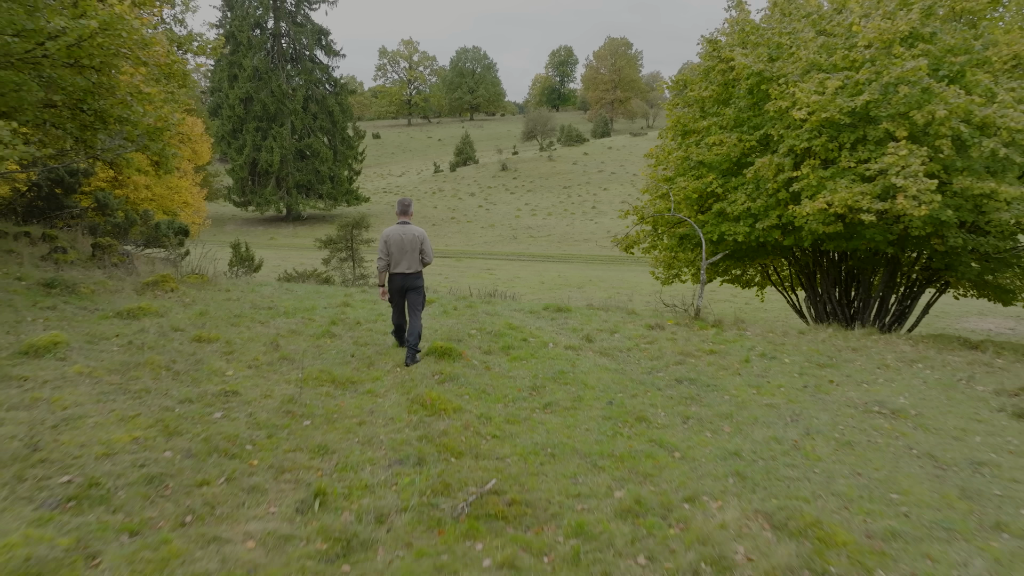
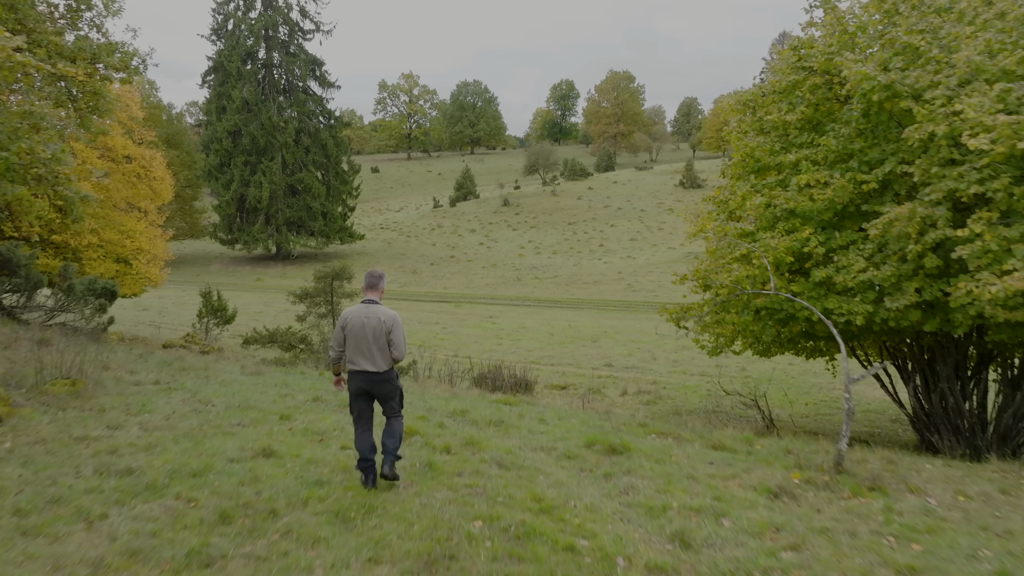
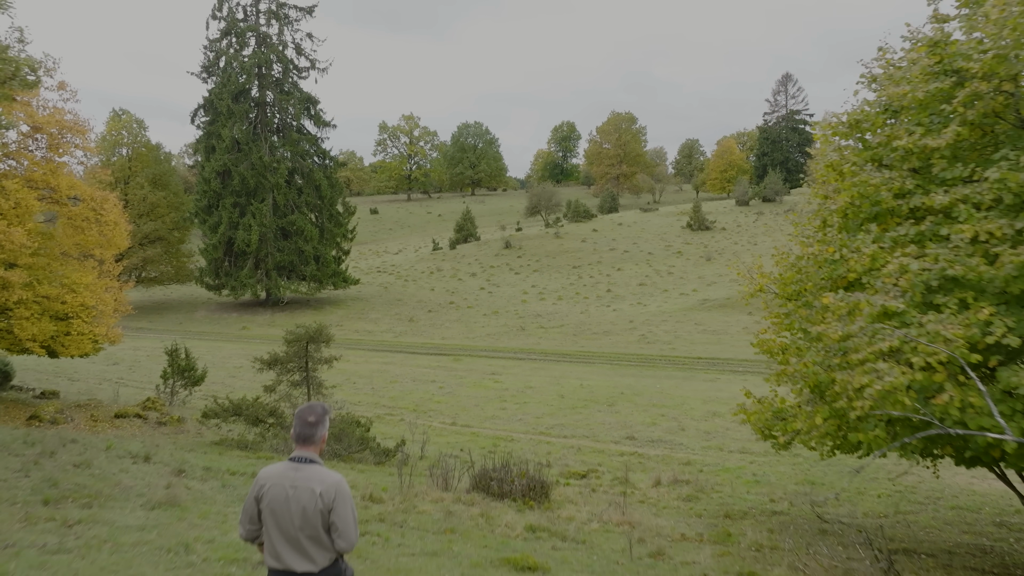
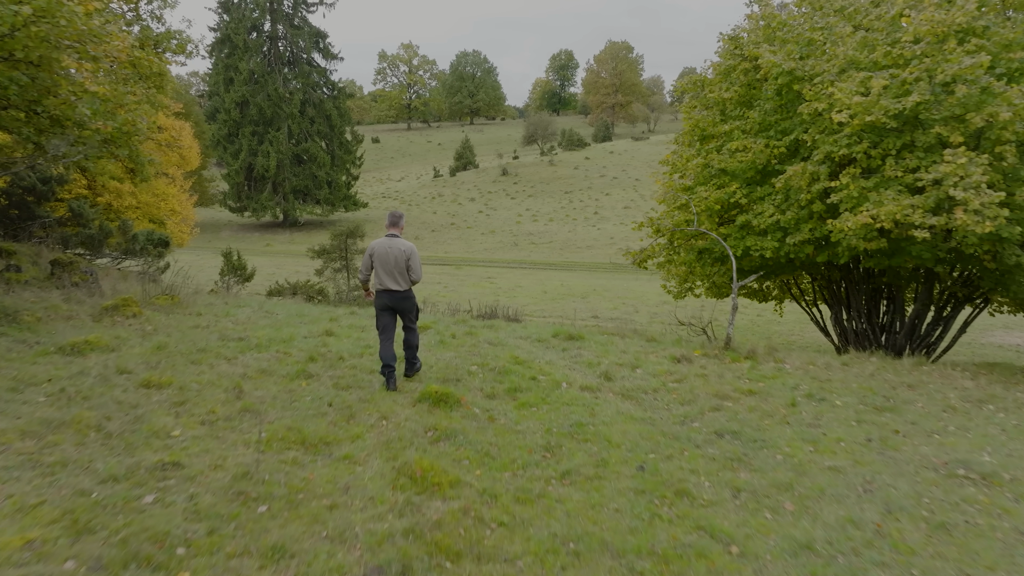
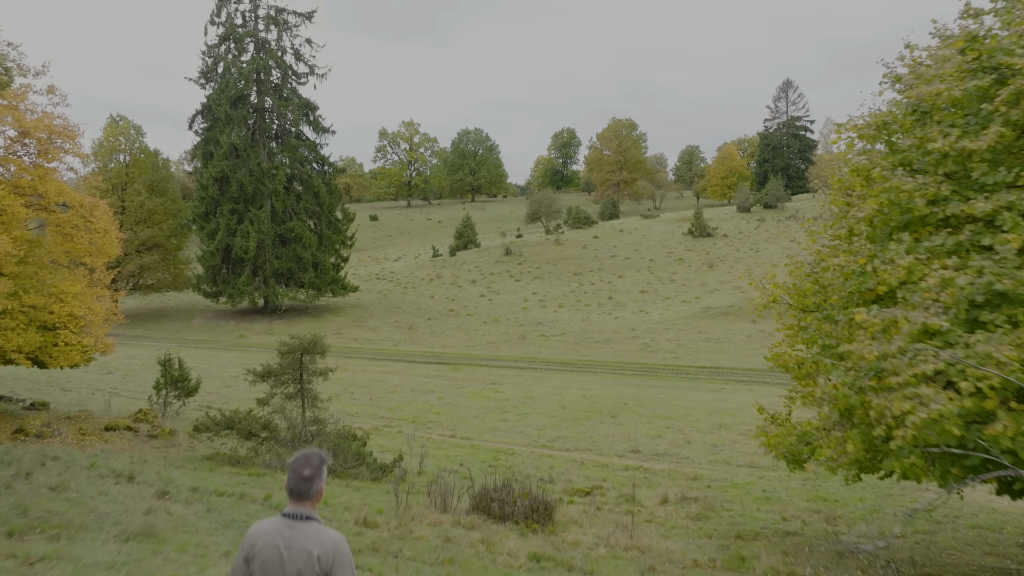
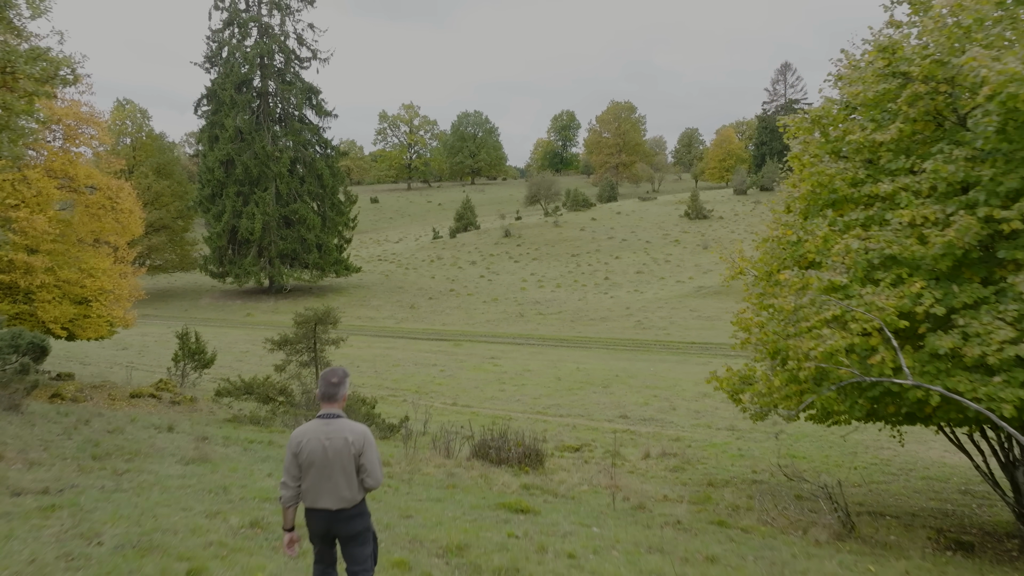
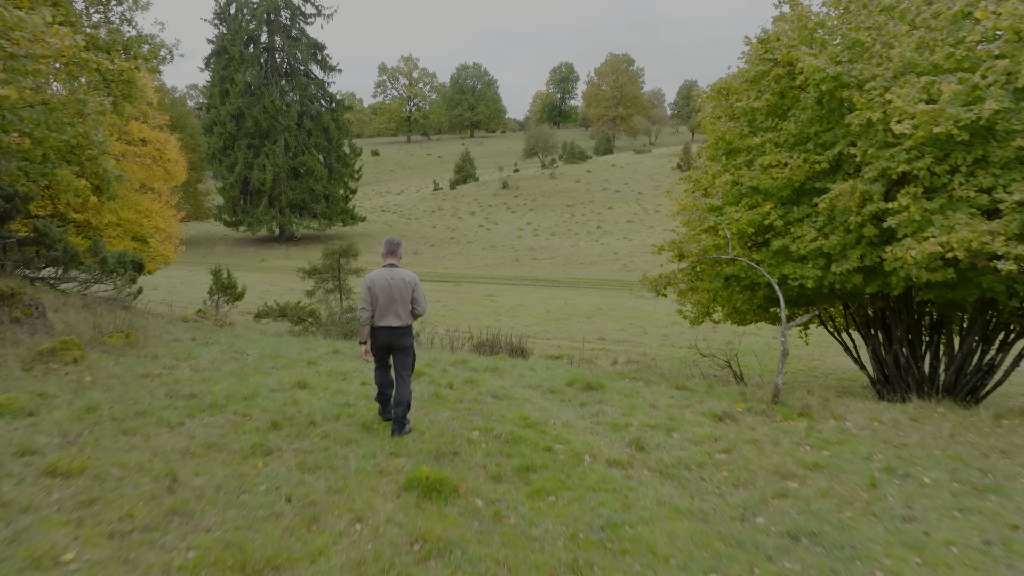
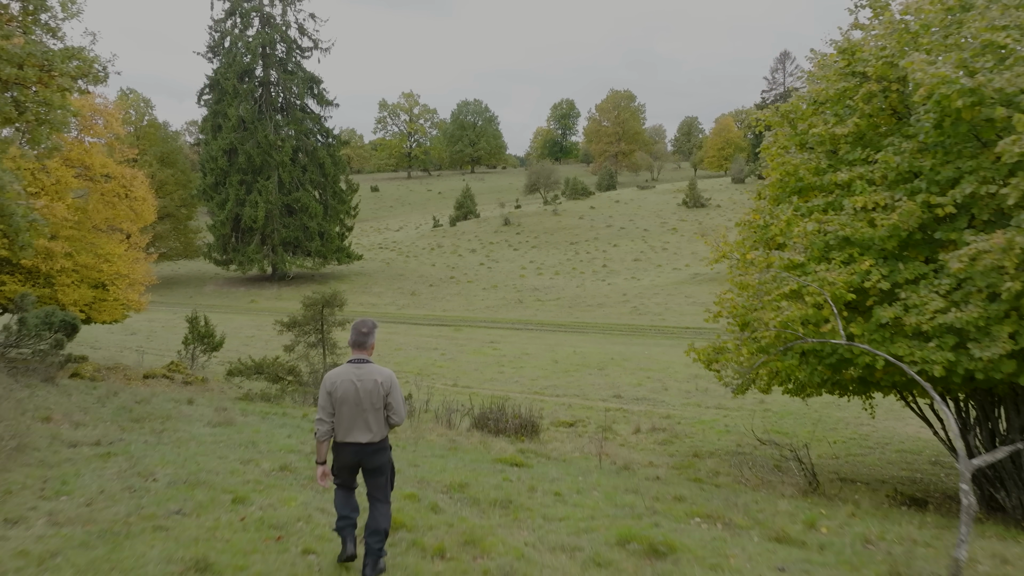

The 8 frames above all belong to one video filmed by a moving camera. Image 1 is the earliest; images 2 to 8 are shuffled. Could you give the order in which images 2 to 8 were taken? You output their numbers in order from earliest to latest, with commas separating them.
4, 7, 2, 8, 6, 3, 5
